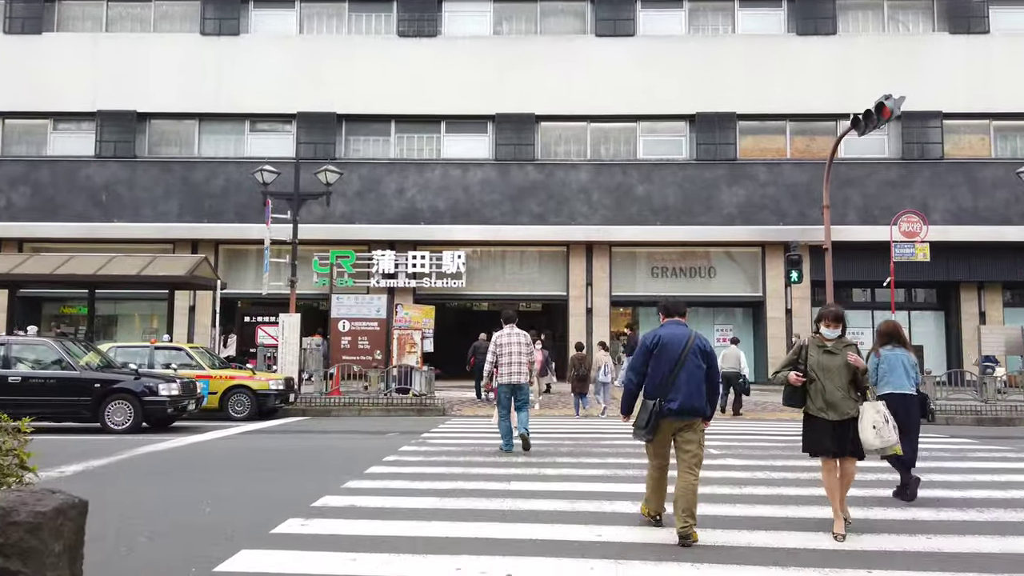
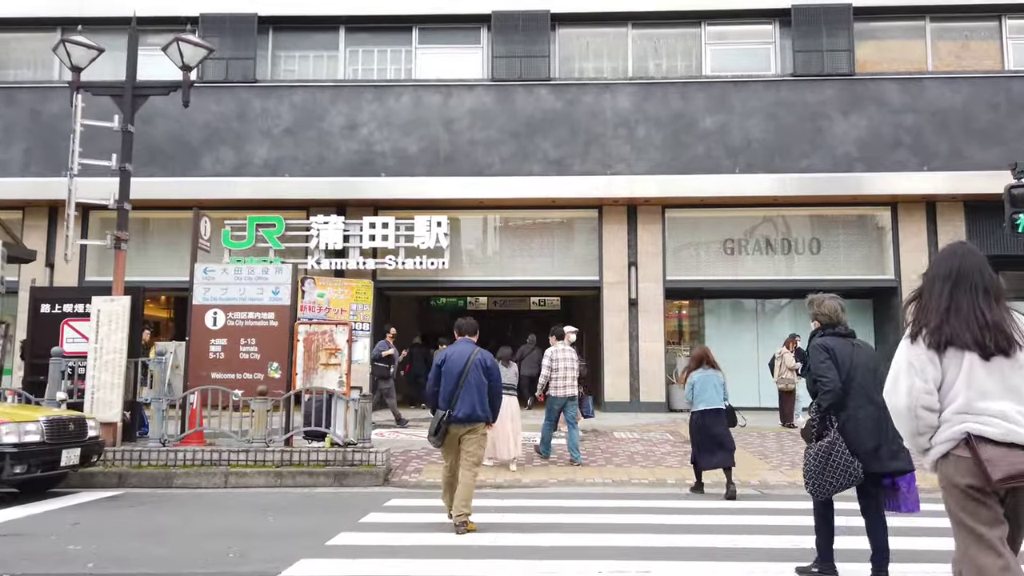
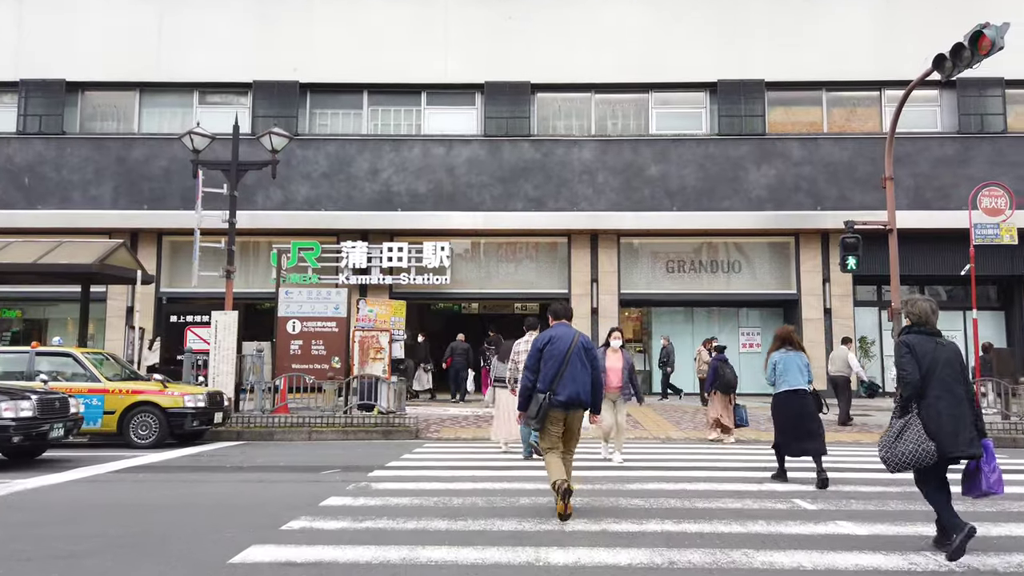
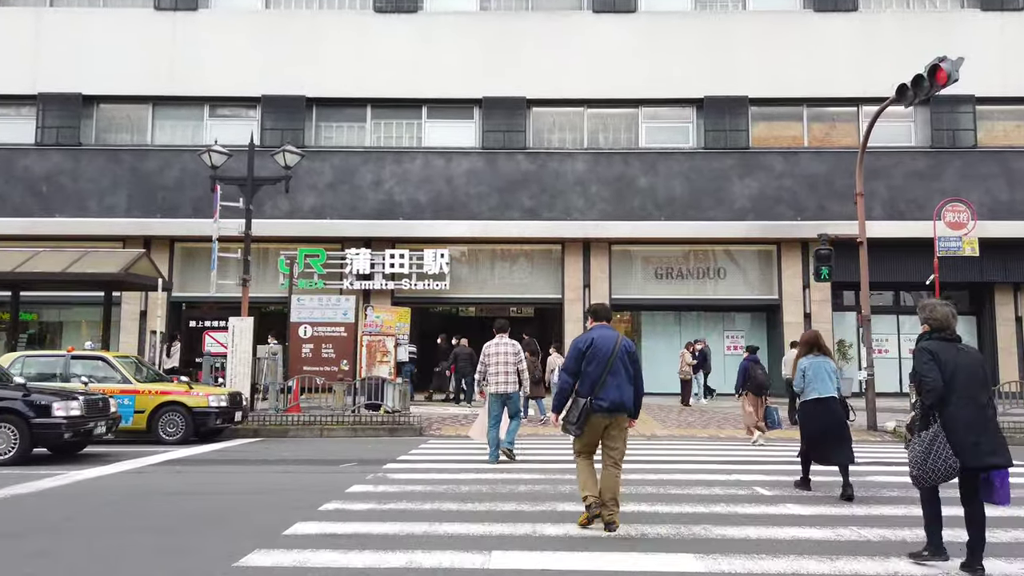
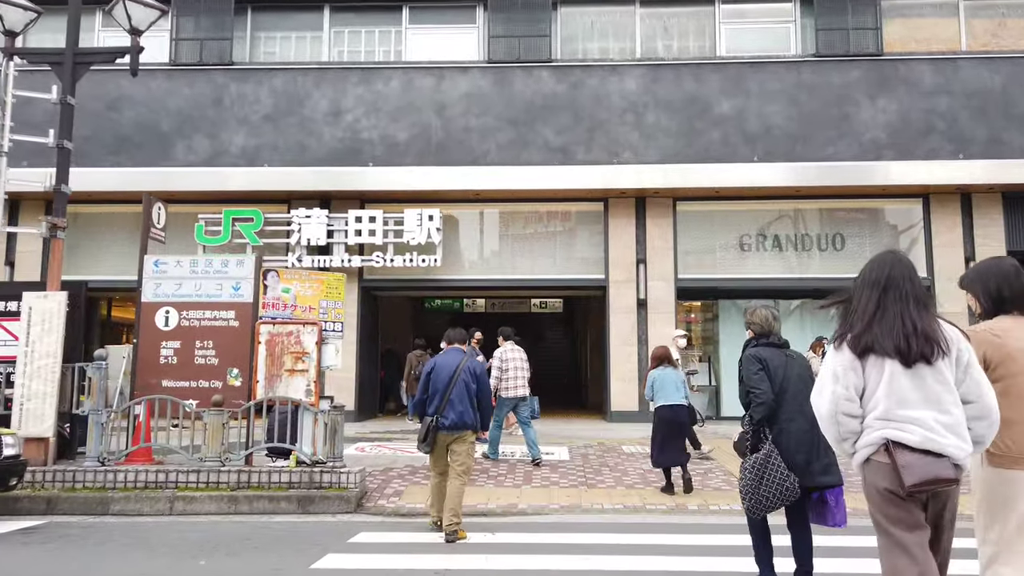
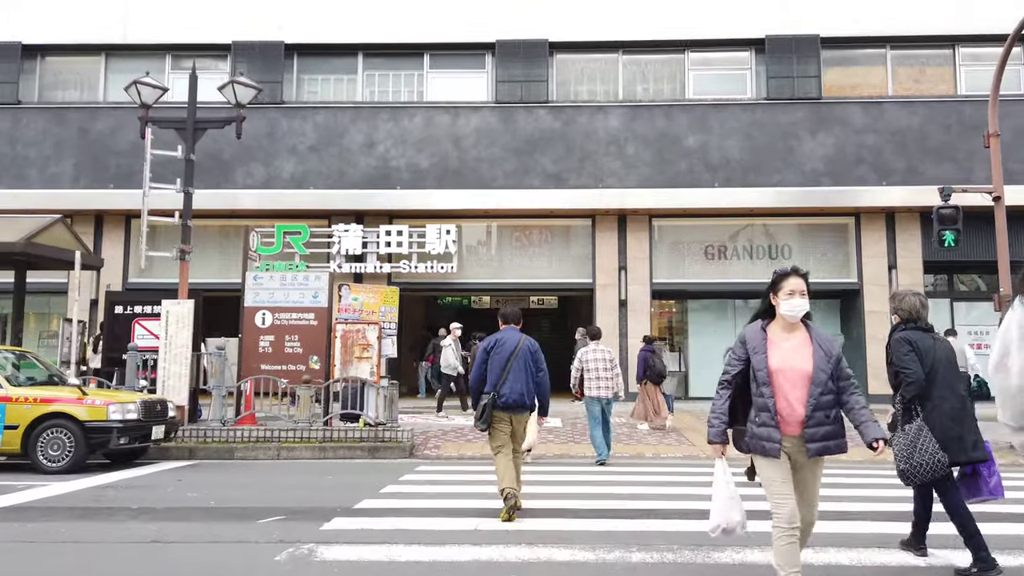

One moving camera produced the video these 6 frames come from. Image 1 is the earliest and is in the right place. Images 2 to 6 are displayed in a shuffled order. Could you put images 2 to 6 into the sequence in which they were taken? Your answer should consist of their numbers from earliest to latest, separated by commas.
4, 3, 6, 2, 5
